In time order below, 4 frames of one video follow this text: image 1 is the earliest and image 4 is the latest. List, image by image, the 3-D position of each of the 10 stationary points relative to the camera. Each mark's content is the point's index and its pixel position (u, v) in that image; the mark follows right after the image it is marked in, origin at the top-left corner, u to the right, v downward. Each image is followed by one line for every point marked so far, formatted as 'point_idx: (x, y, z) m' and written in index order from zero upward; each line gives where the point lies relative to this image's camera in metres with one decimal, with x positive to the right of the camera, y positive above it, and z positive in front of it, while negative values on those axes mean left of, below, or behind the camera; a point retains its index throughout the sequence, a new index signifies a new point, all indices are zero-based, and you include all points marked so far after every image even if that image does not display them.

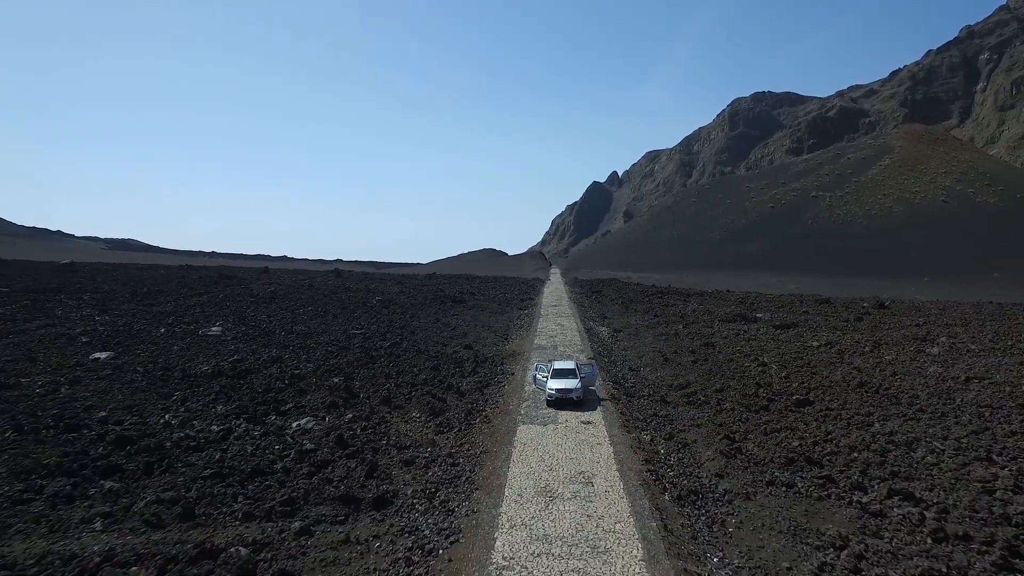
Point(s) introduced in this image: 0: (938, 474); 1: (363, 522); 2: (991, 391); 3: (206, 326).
0: (+3.6, -1.6, +5.2) m
1: (-1.1, -1.6, +4.4) m
2: (+6.8, -1.4, +8.6) m
3: (-6.6, -0.8, +13.5) m
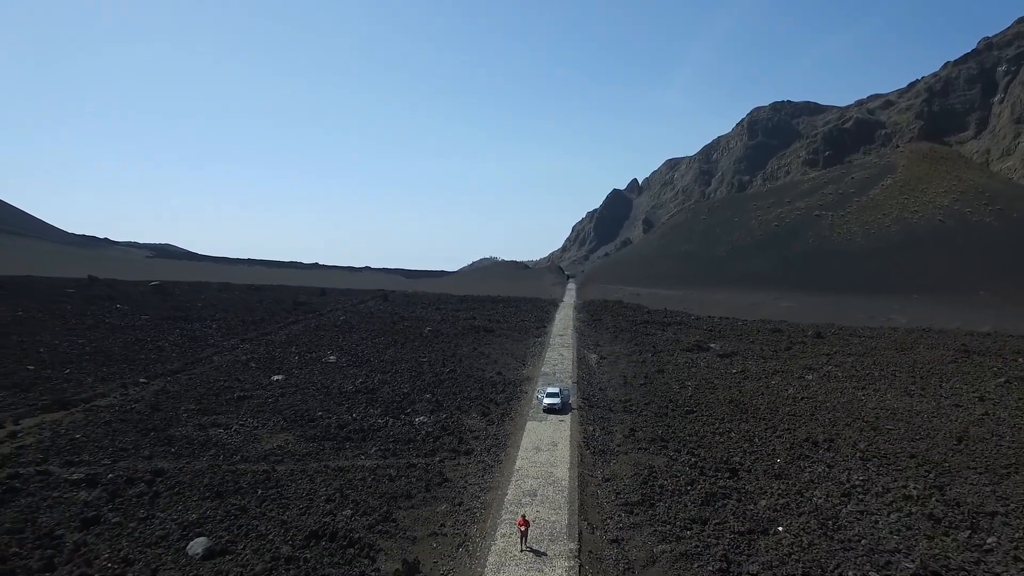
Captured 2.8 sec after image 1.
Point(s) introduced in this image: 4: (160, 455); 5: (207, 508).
0: (+3.8, -2.9, +11.4) m
1: (-0.9, -2.9, +10.7) m
2: (+7.1, -2.8, +14.6) m
3: (-6.1, -2.2, +20.1) m
4: (-5.8, -2.8, +10.2) m
5: (-4.0, -2.9, +8.1) m
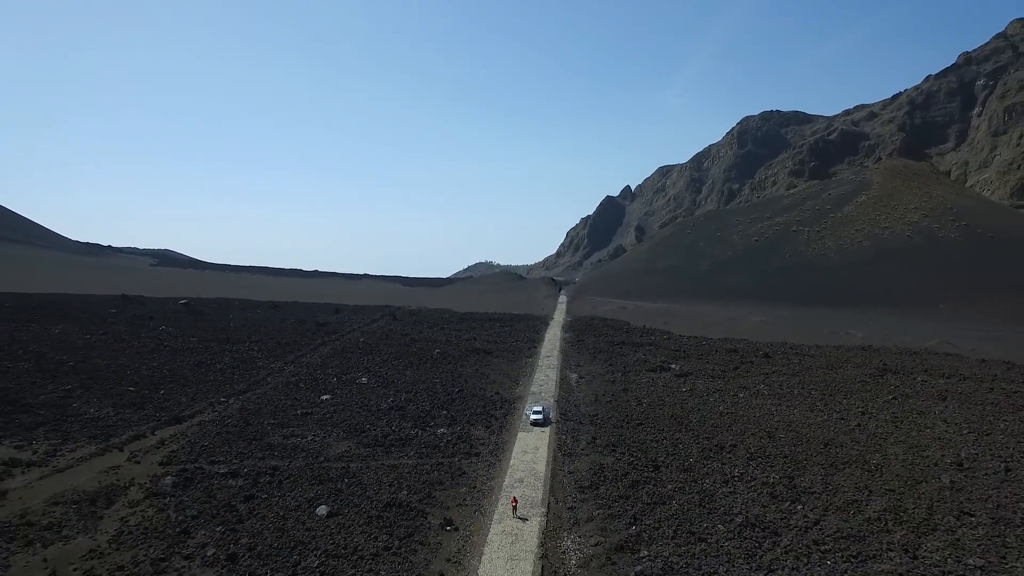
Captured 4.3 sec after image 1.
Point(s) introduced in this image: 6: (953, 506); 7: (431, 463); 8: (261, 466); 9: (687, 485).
0: (+3.7, -4.2, +16.3) m
1: (-1.0, -4.2, +15.5) m
2: (+7.0, -4.2, +19.5) m
3: (-6.3, -3.5, +24.9) m
4: (-5.9, -4.1, +15.0) m
5: (-4.1, -4.2, +12.9) m
6: (+9.1, -4.5, +12.7) m
7: (-1.9, -4.2, +14.9) m
8: (-5.9, -4.1, +14.4) m
9: (+3.9, -4.4, +13.7) m
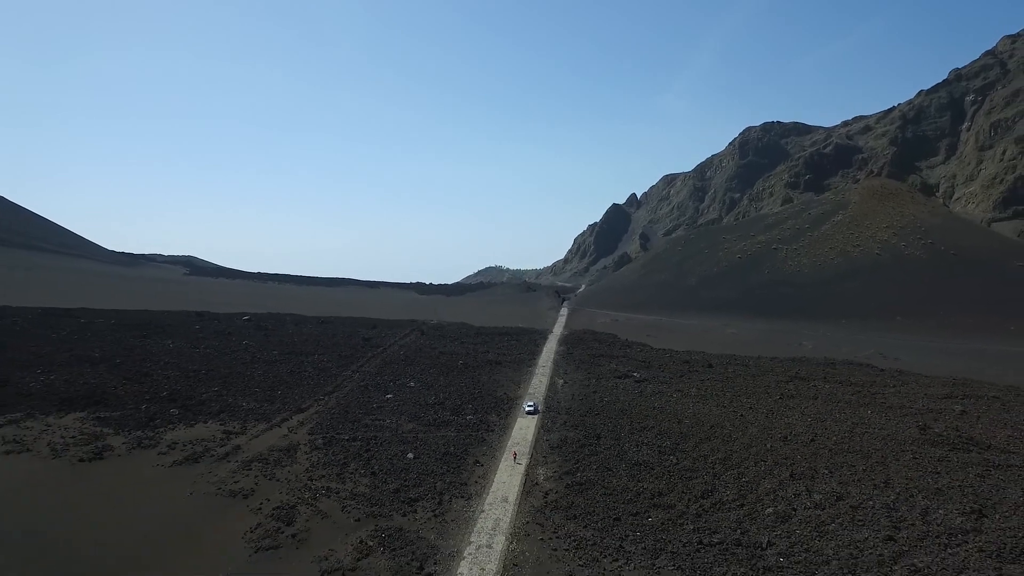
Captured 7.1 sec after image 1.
0: (+3.7, -6.0, +26.3) m
1: (-1.0, -6.0, +25.6) m
2: (+7.1, -5.9, +29.5) m
3: (-6.1, -5.3, +35.1) m
4: (-5.9, -5.8, +25.2) m
5: (-4.1, -6.0, +23.1) m
6: (+9.1, -6.2, +22.6) m
7: (-1.9, -6.0, +25.0) m
8: (-5.8, -5.9, +24.6) m
9: (+3.9, -6.1, +23.7) m
